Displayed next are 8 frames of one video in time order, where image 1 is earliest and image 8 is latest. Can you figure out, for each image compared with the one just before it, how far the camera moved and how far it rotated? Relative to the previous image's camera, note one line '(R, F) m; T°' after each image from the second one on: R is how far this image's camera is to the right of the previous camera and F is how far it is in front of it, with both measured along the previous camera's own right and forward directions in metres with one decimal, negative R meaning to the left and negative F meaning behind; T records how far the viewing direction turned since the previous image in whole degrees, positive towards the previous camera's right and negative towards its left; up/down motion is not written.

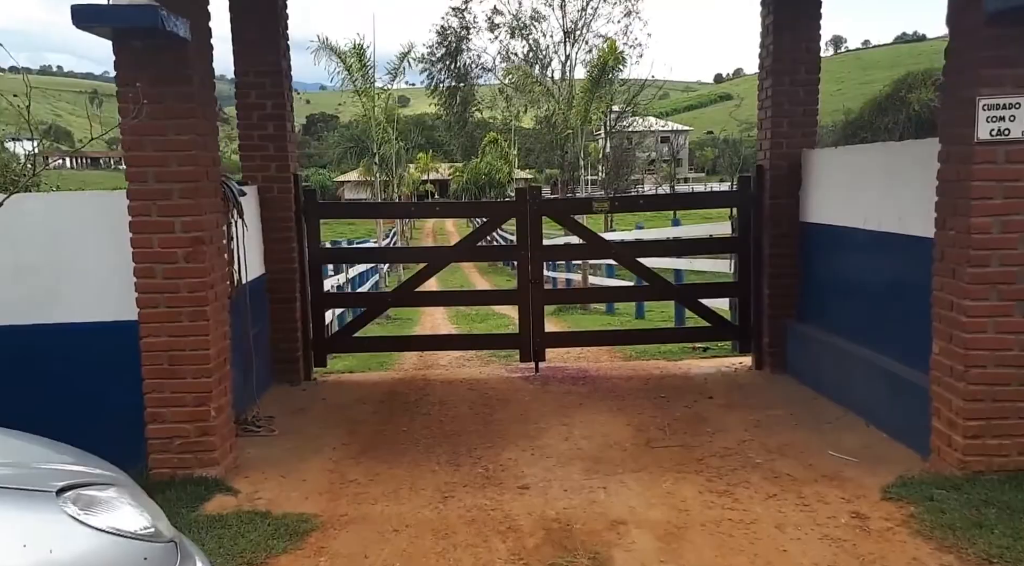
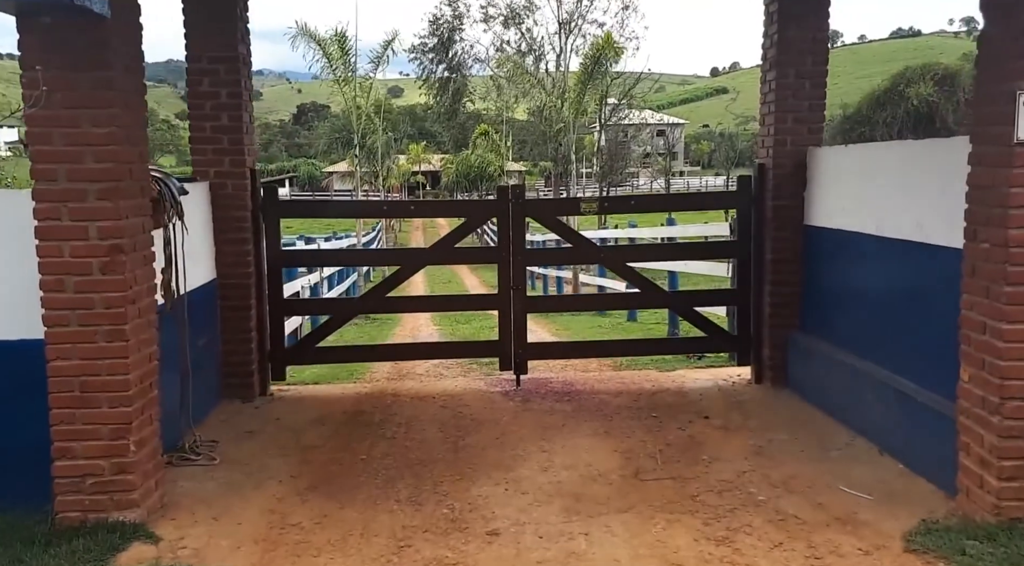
(+0.1, +0.5) m; 0°
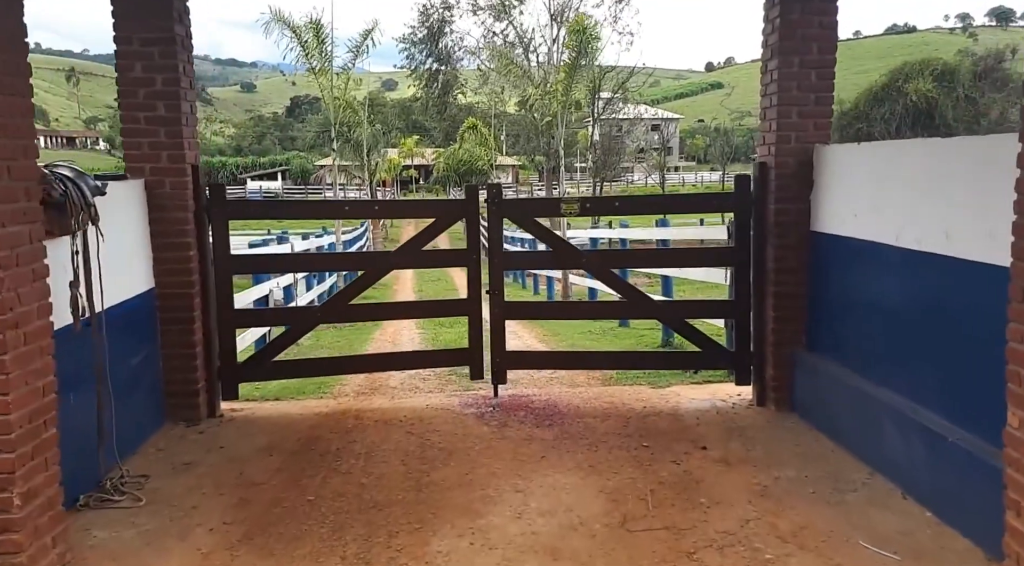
(+0.1, +0.5) m; 0°
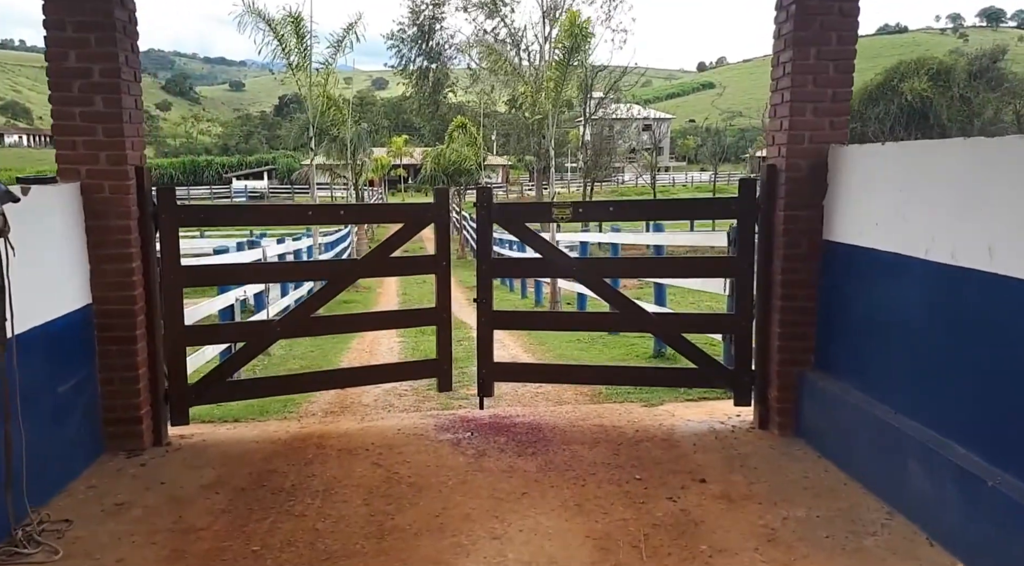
(+0.1, +0.4) m; +1°
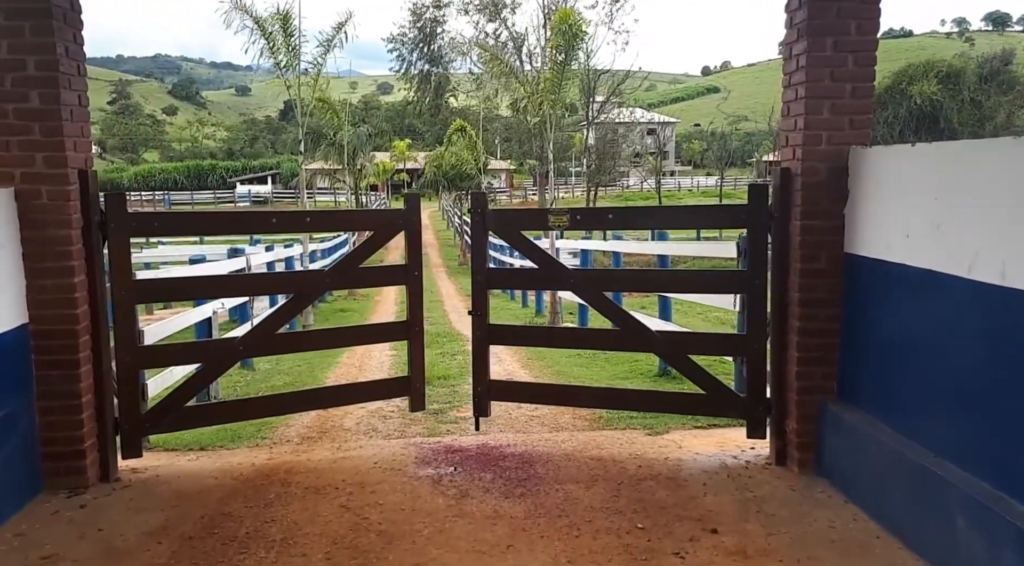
(+0.1, +0.4) m; 0°
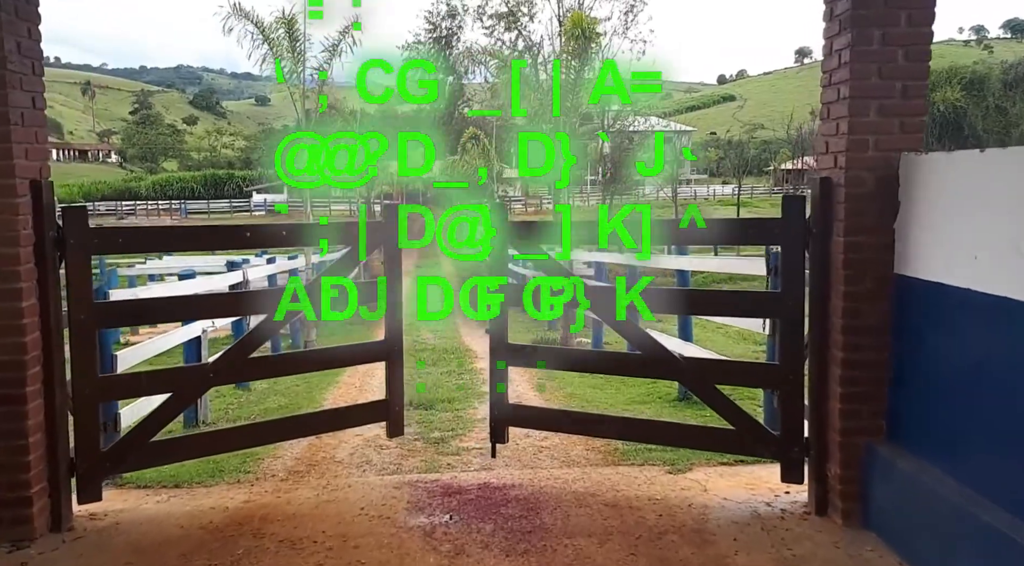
(+0.1, +0.5) m; -1°
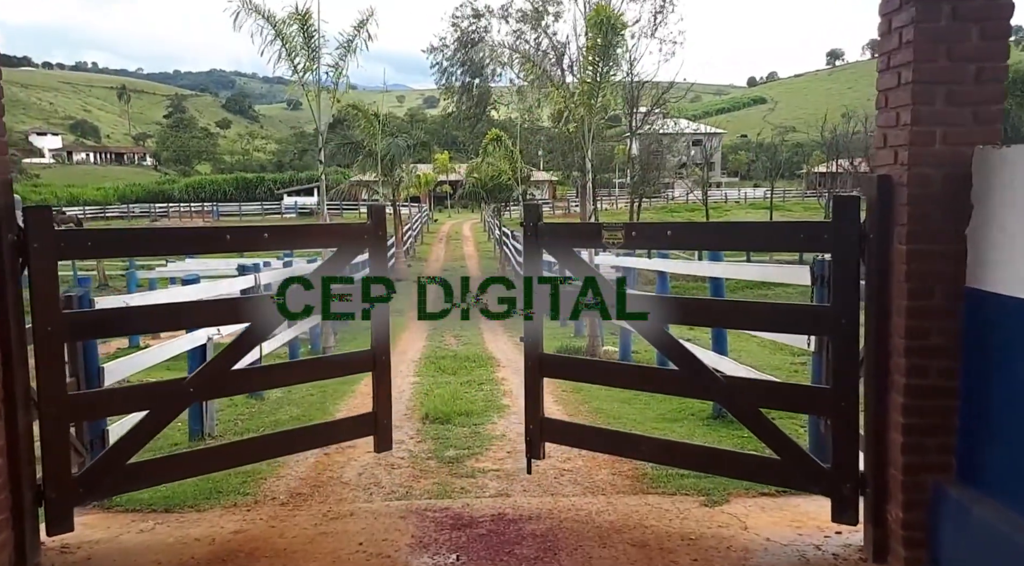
(+0.1, +0.4) m; -2°
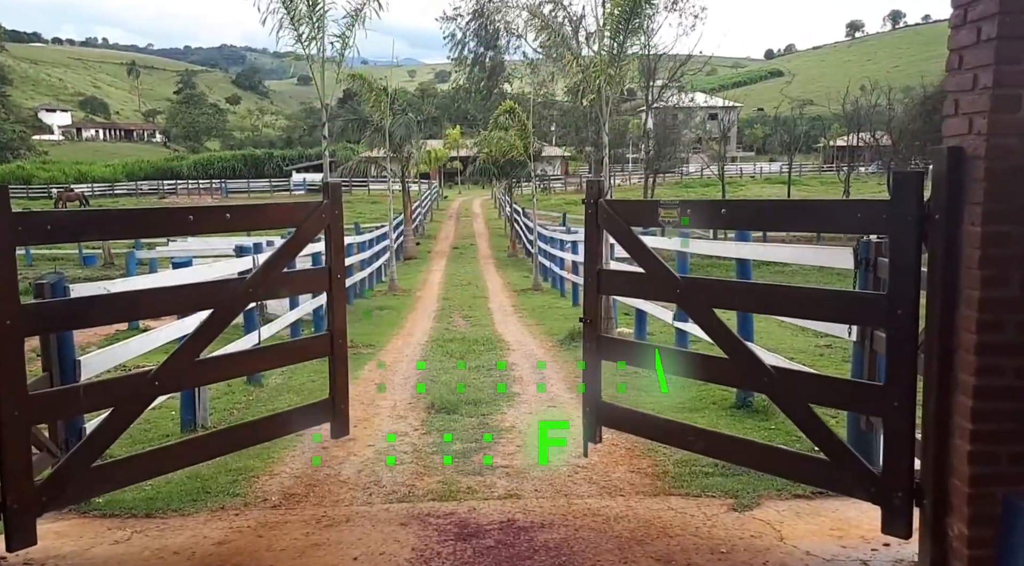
(0.0, +0.4) m; -1°
